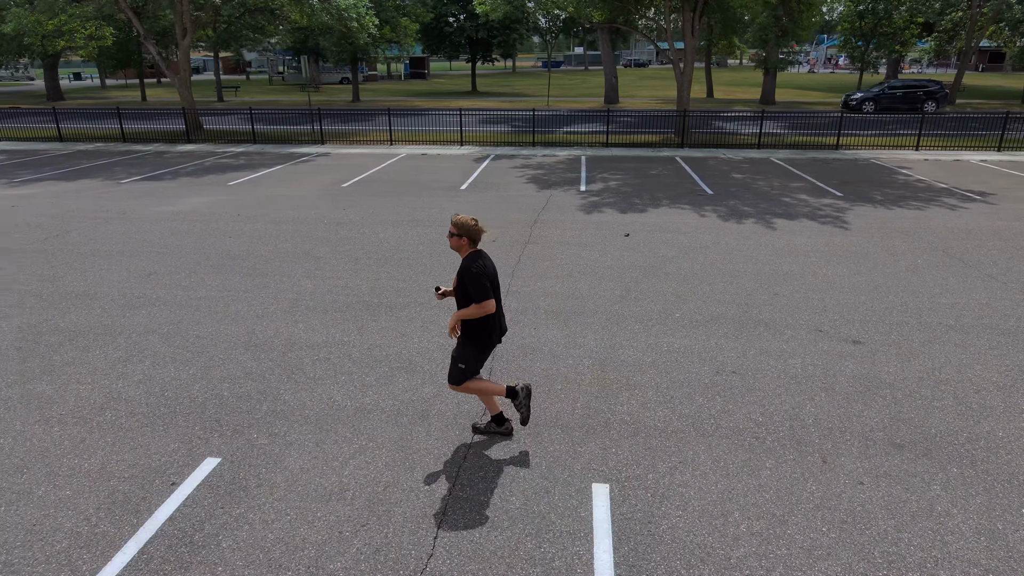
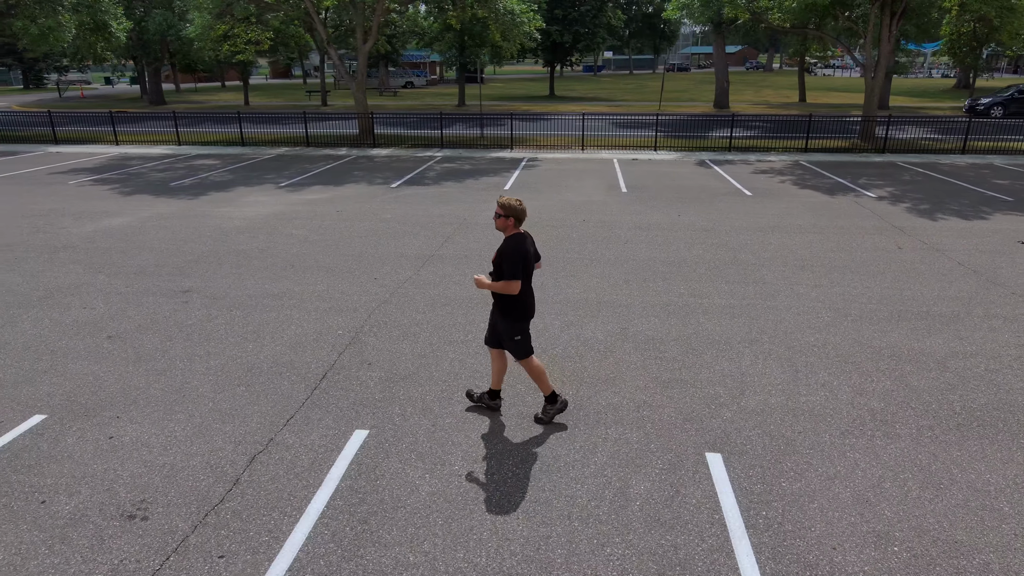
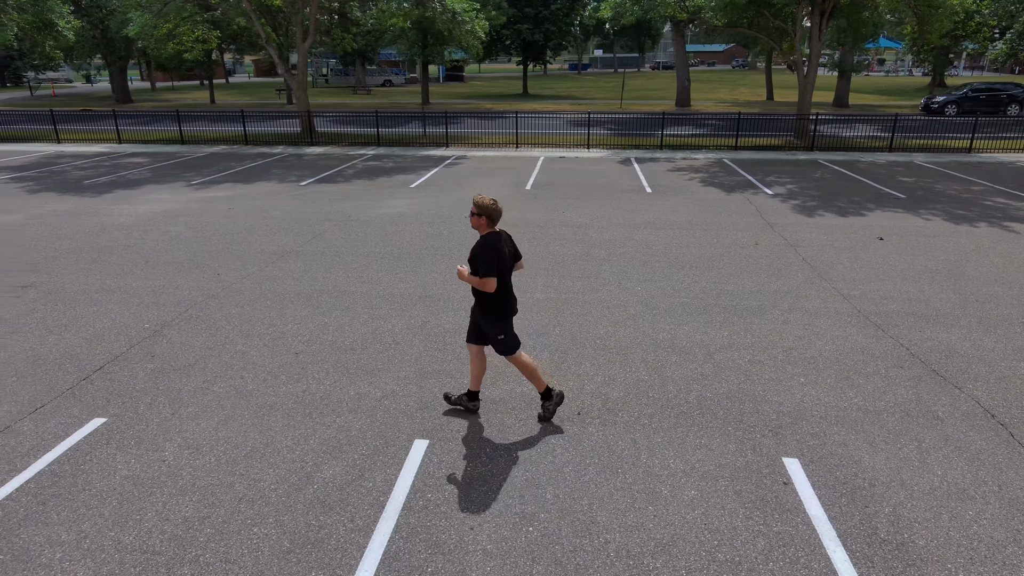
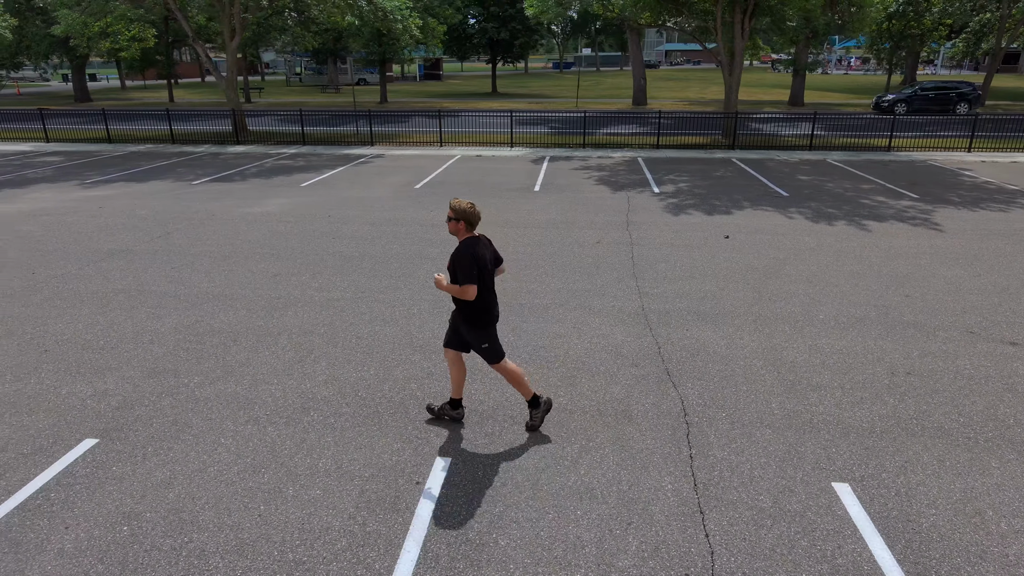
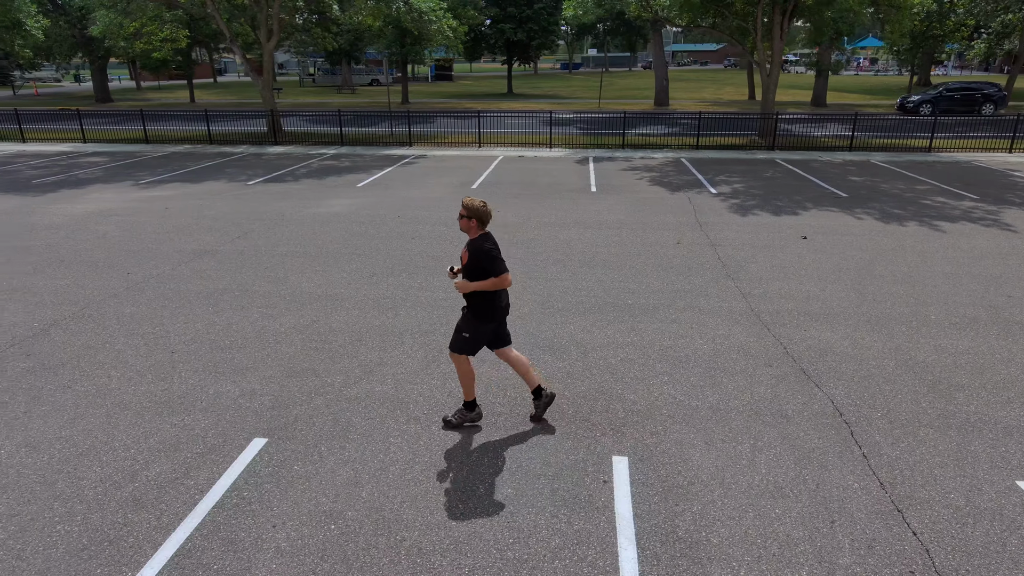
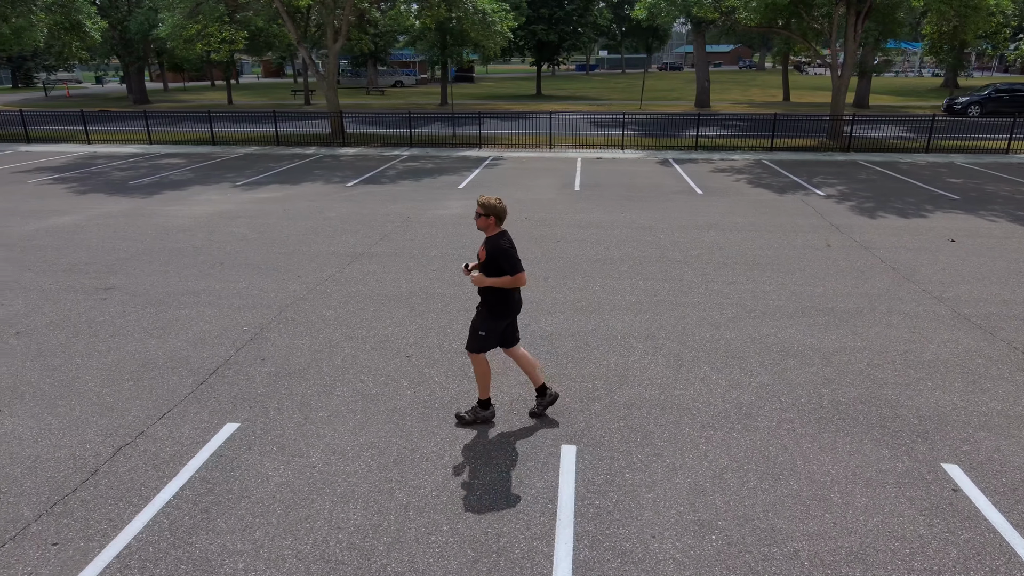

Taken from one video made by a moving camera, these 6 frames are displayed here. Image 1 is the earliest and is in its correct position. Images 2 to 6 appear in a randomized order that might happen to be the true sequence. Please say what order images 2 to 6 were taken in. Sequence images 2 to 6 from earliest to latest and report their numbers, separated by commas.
4, 5, 3, 6, 2
